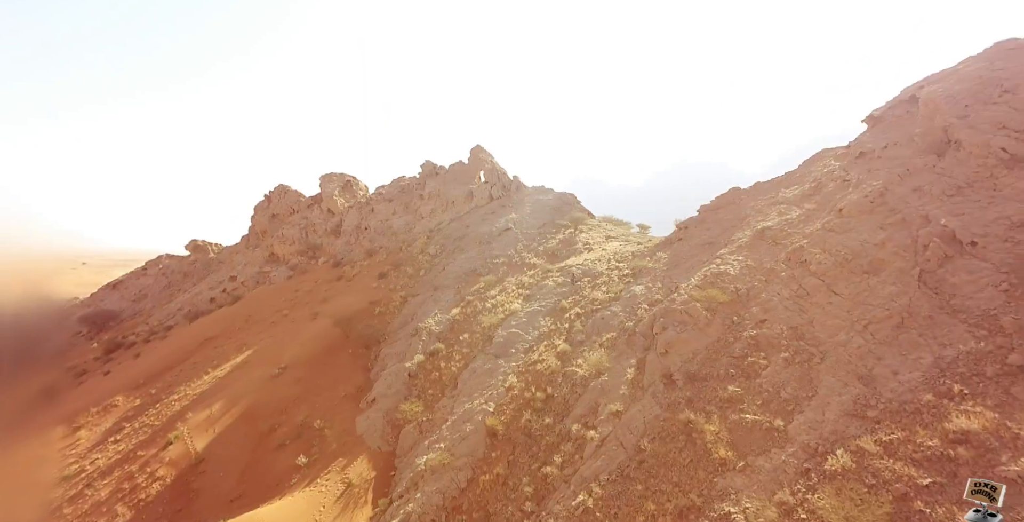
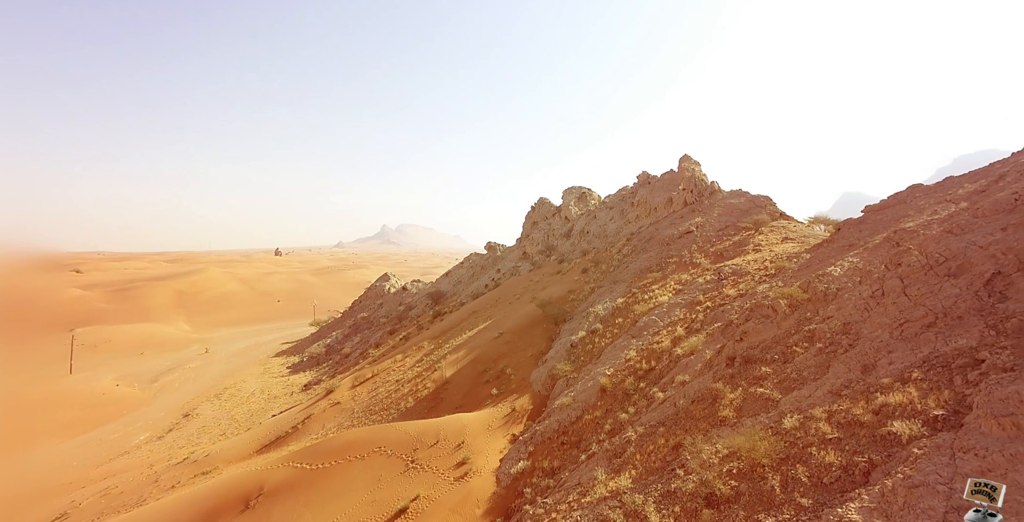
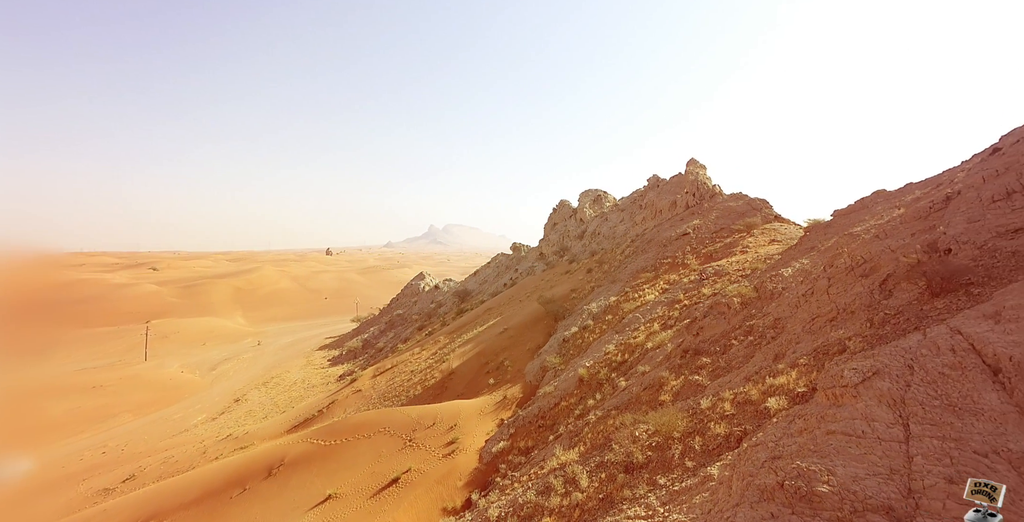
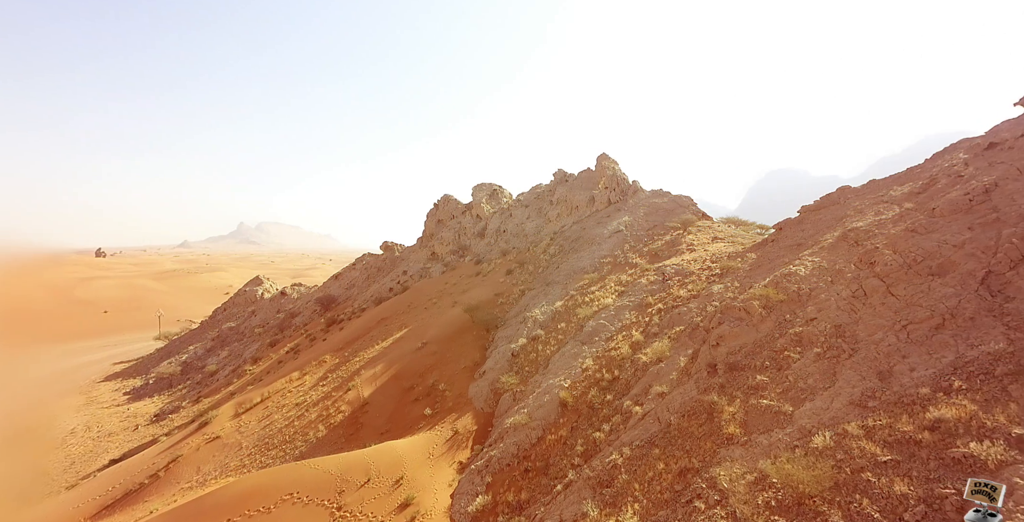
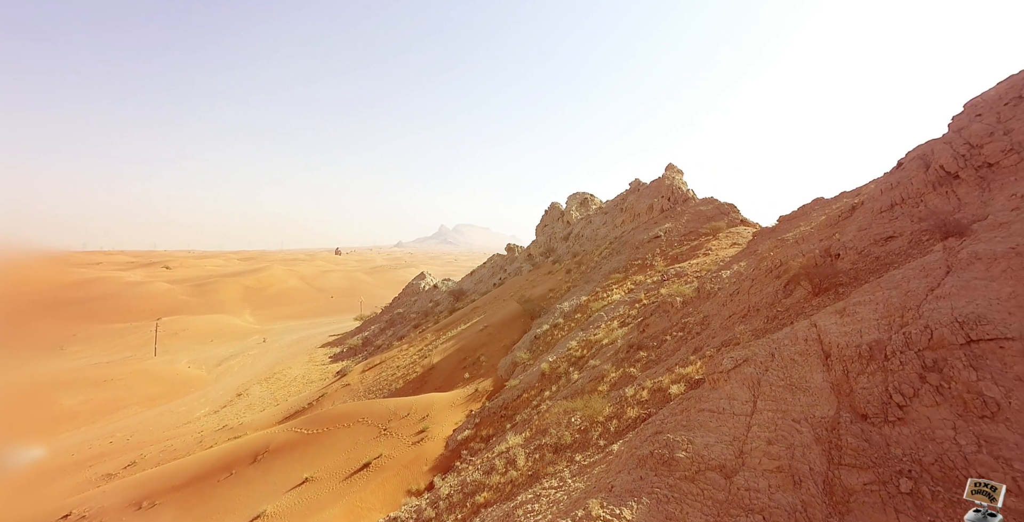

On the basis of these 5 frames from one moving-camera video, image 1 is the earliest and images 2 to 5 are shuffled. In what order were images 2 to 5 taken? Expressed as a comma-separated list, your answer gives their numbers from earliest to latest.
4, 2, 3, 5
